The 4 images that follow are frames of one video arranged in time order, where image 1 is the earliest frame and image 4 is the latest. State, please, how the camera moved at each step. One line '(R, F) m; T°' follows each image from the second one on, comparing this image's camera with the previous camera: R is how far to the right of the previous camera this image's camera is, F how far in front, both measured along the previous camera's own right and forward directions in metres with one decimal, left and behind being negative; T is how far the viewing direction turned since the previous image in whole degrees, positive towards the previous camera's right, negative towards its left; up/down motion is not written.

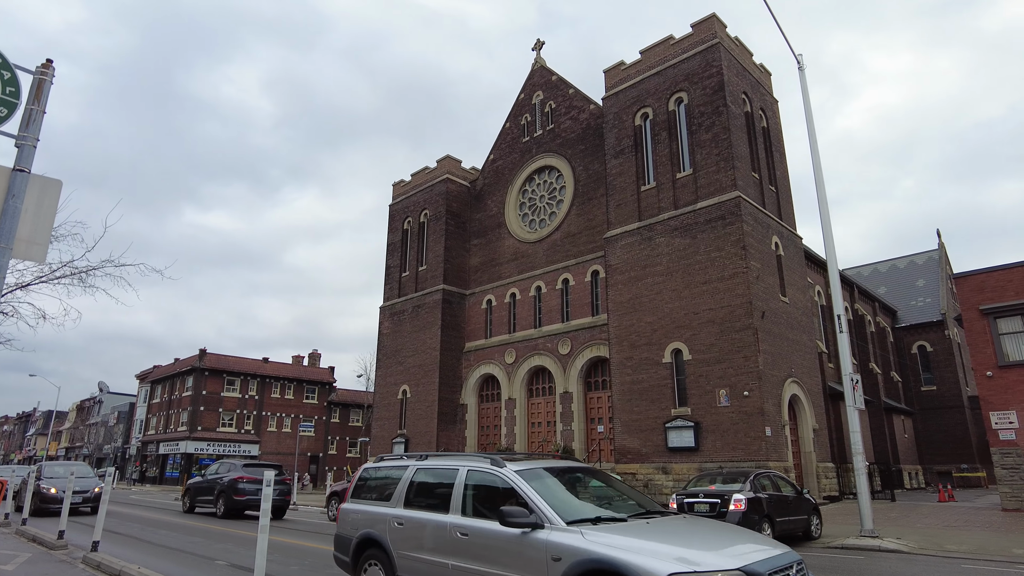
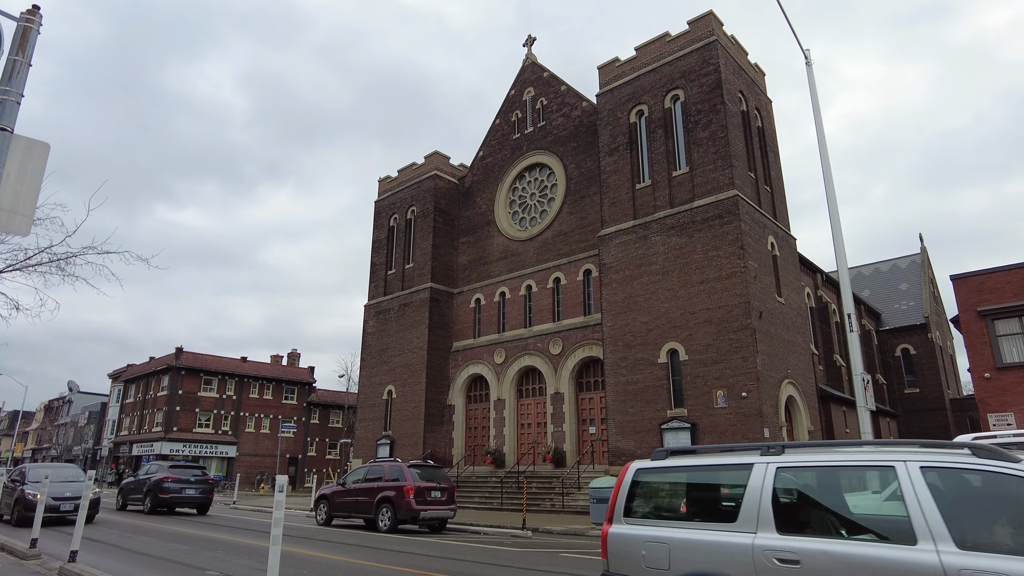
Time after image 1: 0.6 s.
(-0.6, +0.5) m; +2°
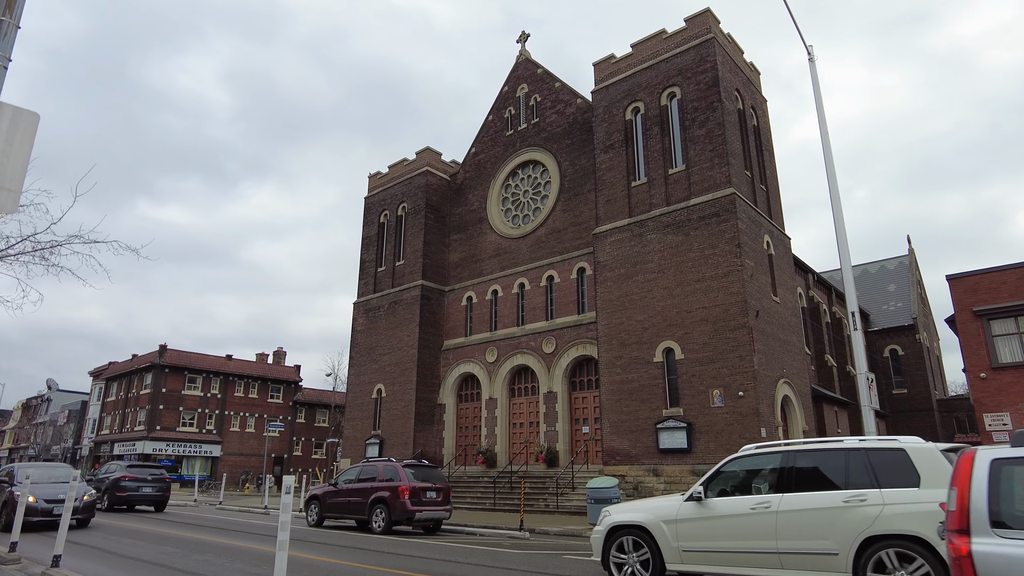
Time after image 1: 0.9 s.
(-0.3, +0.3) m; +1°
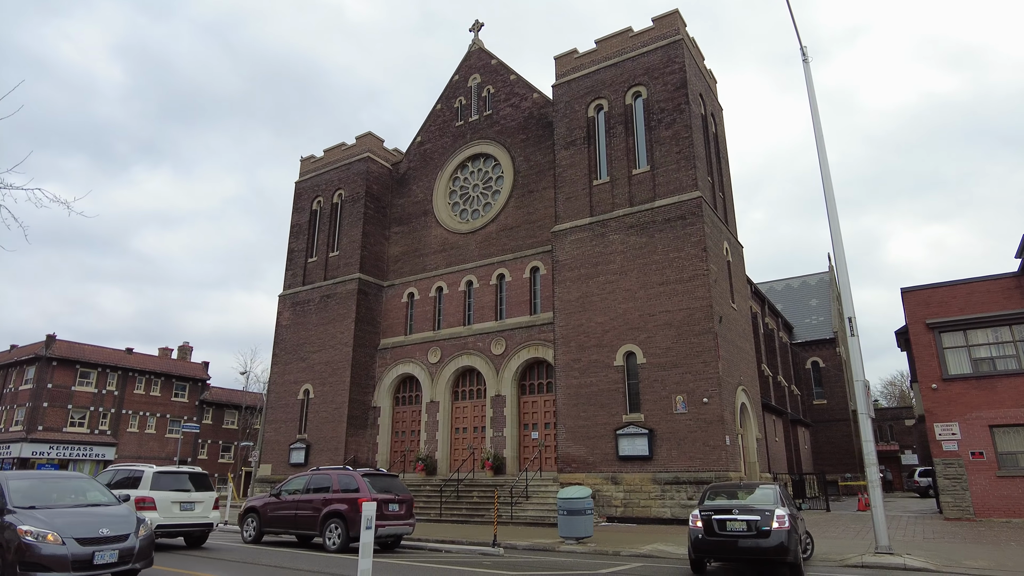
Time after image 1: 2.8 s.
(-1.6, +1.4) m; +8°
